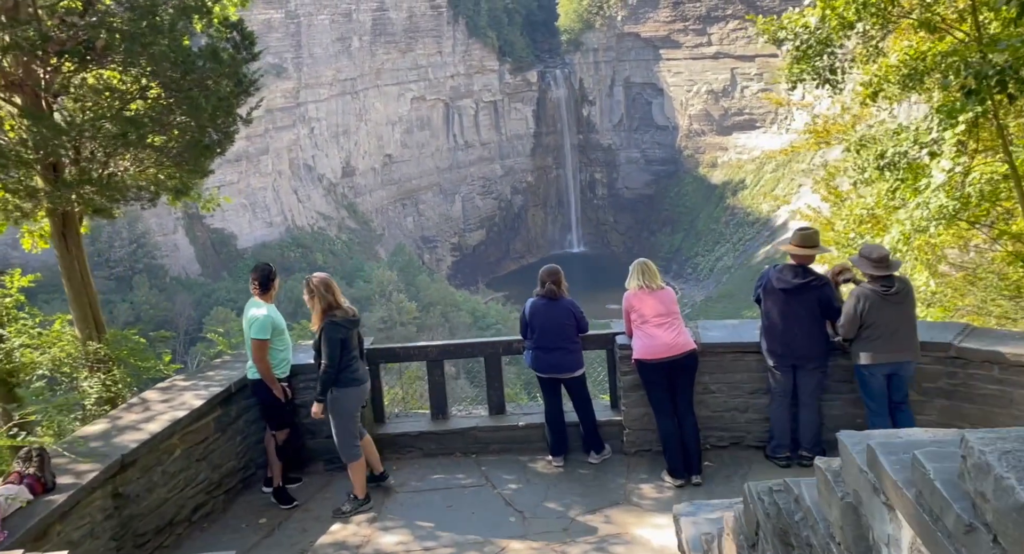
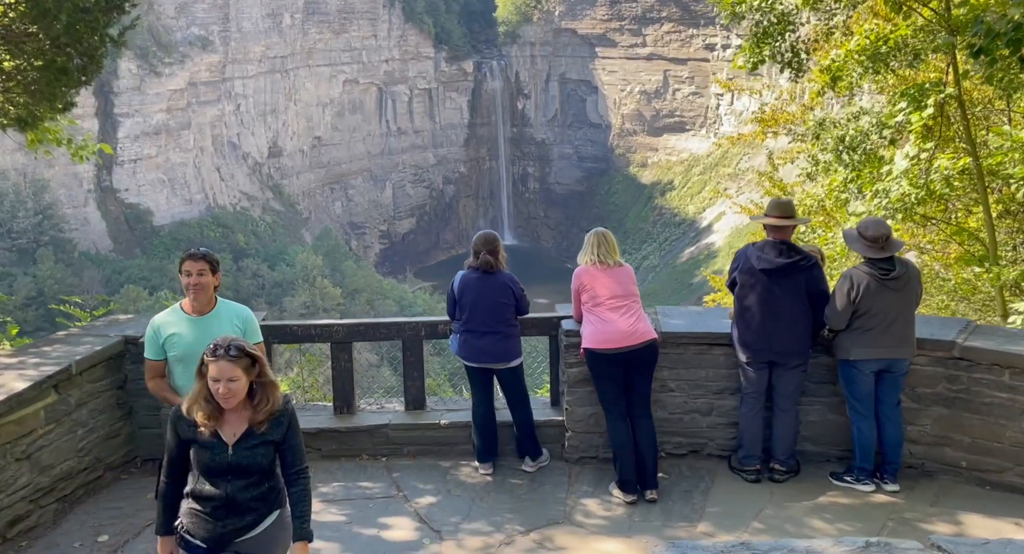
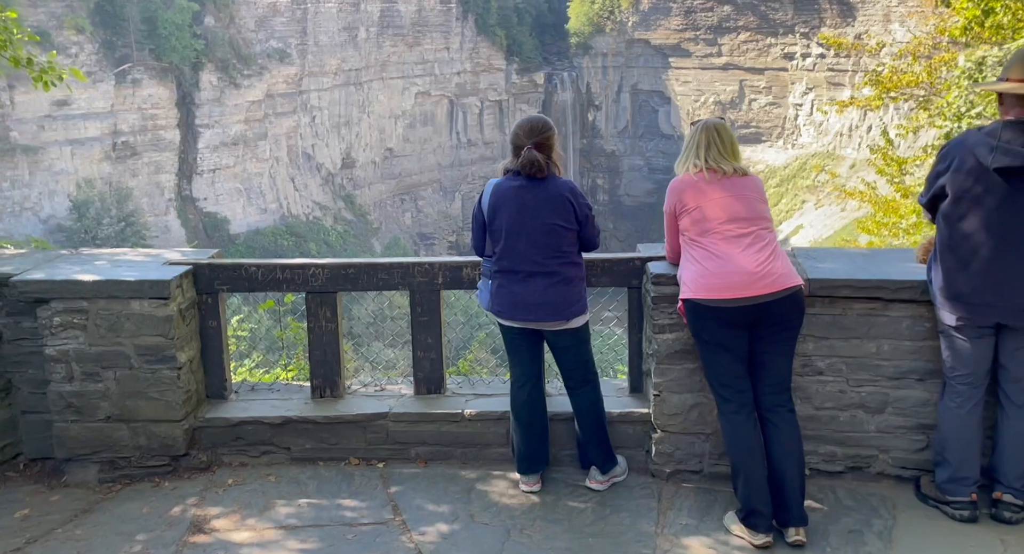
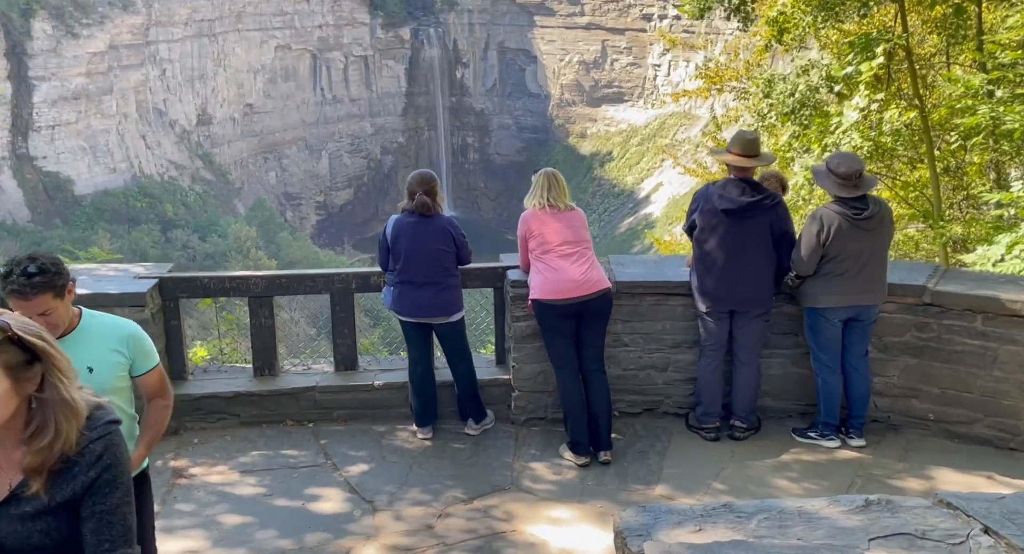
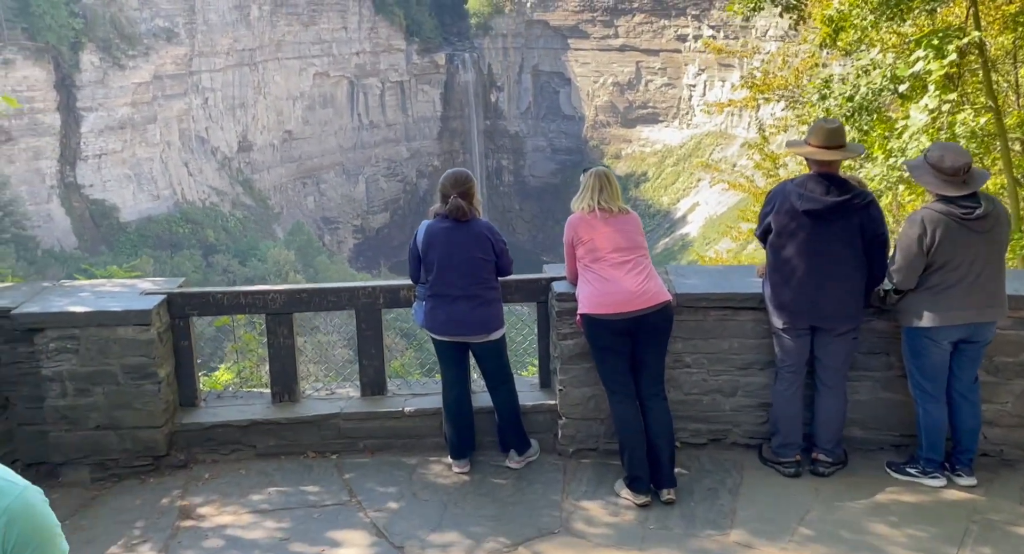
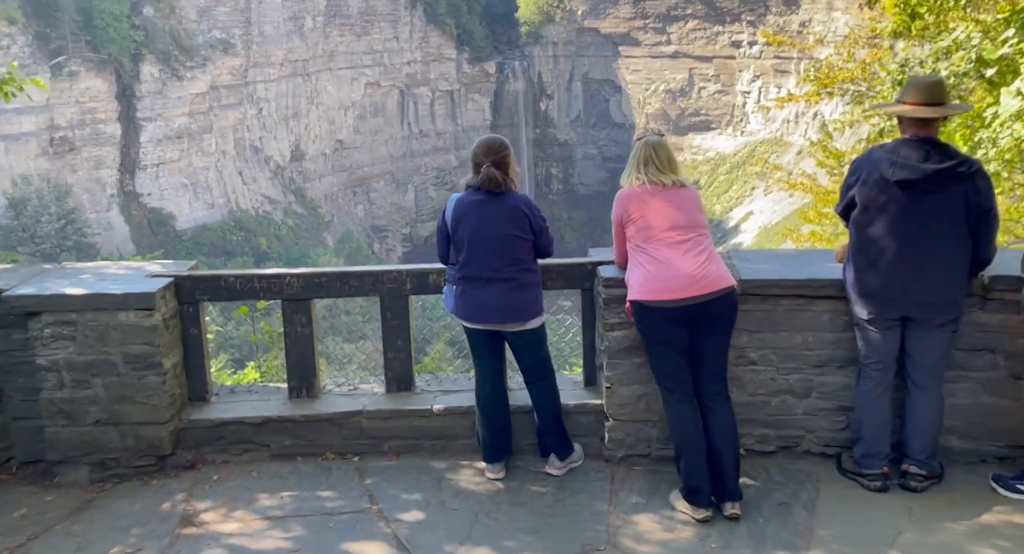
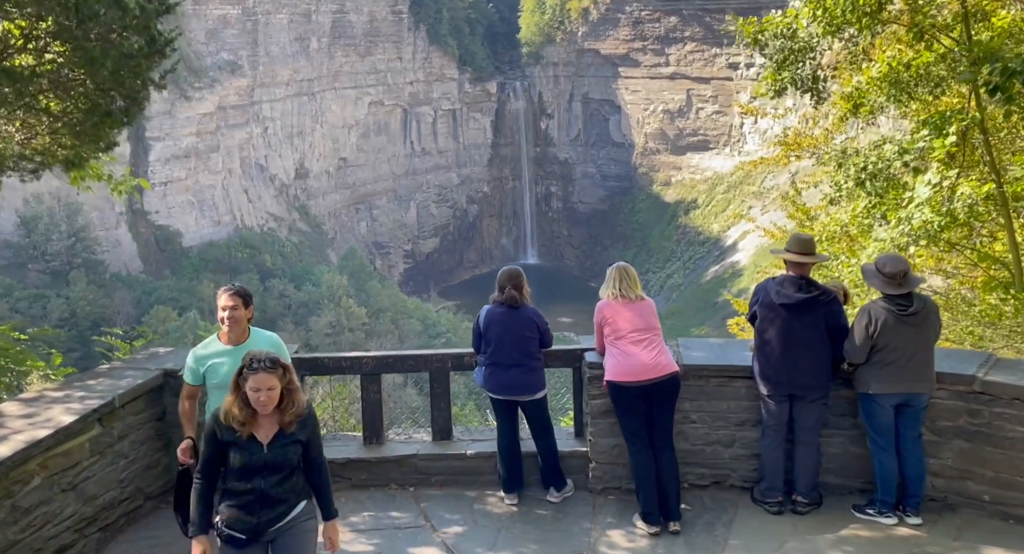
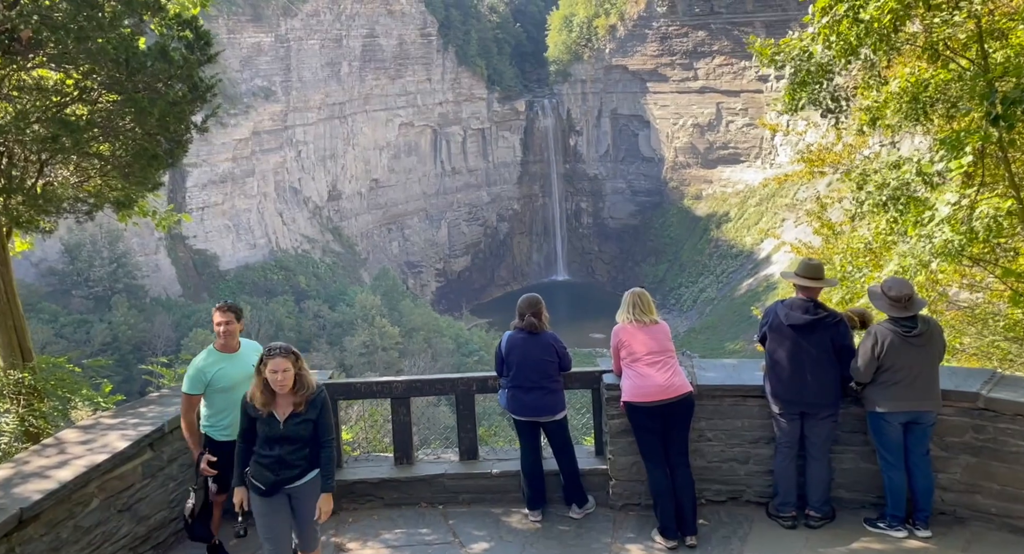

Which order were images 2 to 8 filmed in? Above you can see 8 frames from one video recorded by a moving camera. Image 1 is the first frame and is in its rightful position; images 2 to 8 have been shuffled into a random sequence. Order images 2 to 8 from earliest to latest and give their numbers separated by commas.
8, 7, 2, 4, 5, 6, 3
